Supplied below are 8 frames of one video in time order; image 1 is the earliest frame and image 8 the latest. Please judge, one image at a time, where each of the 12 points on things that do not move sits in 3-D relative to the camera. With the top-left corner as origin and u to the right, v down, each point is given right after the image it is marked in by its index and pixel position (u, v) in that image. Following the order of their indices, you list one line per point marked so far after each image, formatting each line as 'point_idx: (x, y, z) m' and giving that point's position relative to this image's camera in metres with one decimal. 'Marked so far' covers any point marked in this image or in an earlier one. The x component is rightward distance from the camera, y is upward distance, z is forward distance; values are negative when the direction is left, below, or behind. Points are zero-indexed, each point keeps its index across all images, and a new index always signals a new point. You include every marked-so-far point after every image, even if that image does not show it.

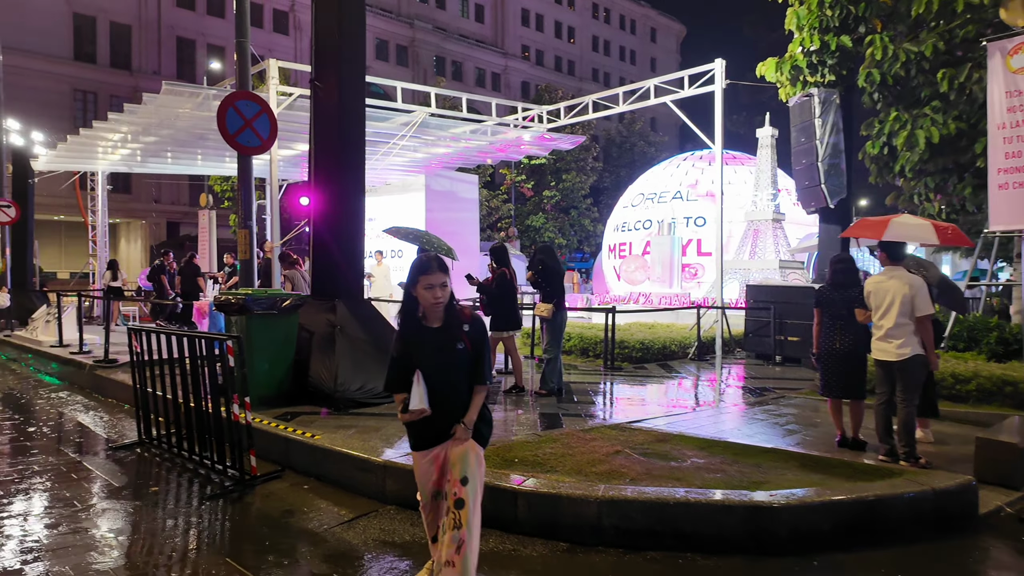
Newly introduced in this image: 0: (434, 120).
0: (-1.4, +2.9, +12.5) m
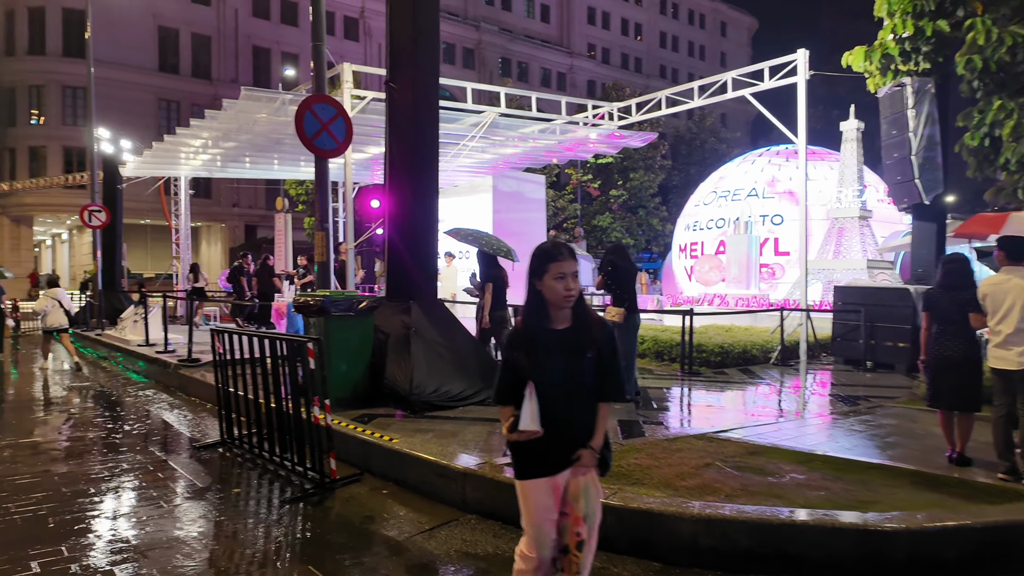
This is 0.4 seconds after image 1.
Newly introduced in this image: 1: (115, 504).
0: (-0.1, +2.9, +12.4) m
1: (-2.4, -1.3, +4.3) m
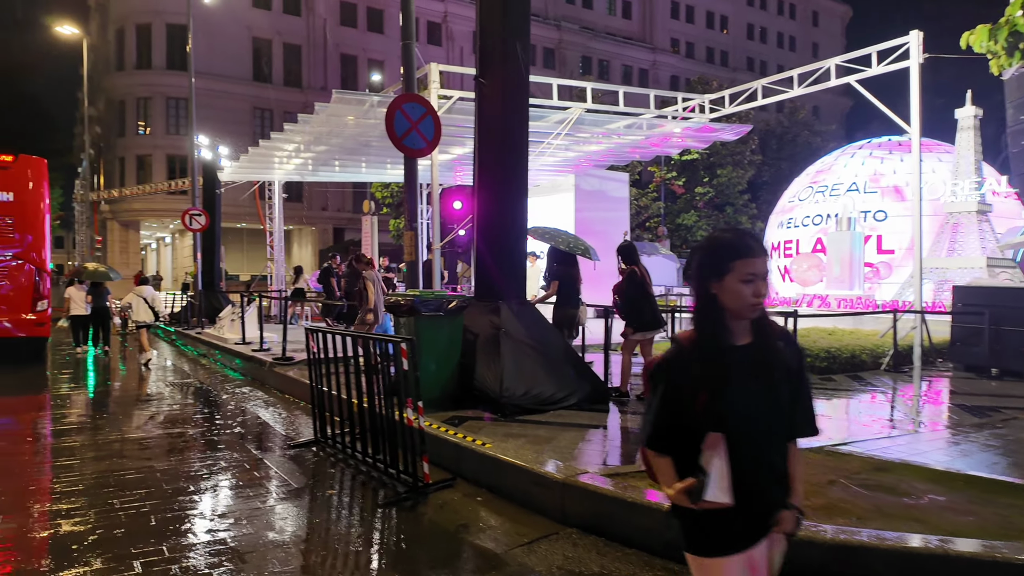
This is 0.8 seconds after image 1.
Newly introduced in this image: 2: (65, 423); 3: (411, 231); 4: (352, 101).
0: (+1.3, +2.9, +12.1) m
1: (-1.8, -1.3, +4.4) m
2: (-4.8, -1.5, +7.7) m
3: (-1.1, +0.6, +7.5) m
4: (-2.8, +3.2, +12.4) m
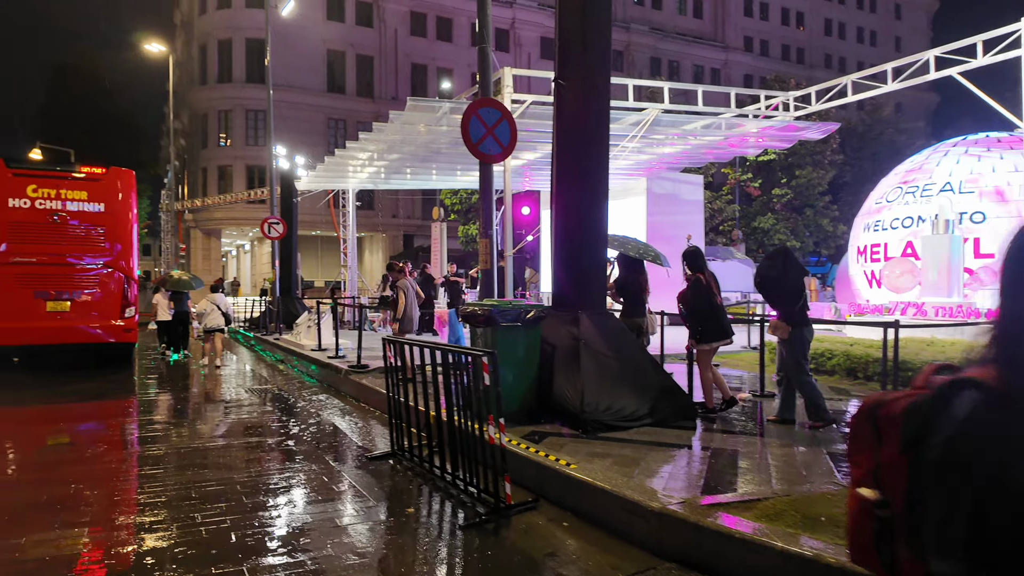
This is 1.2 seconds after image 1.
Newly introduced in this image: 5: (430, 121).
0: (+2.5, +2.8, +11.8) m
1: (-1.3, -1.4, +4.3) m
2: (-4.0, -1.5, +7.9) m
3: (-0.3, +0.5, +7.3) m
4: (-1.5, +3.1, +12.4) m
5: (-1.6, +3.1, +13.0) m
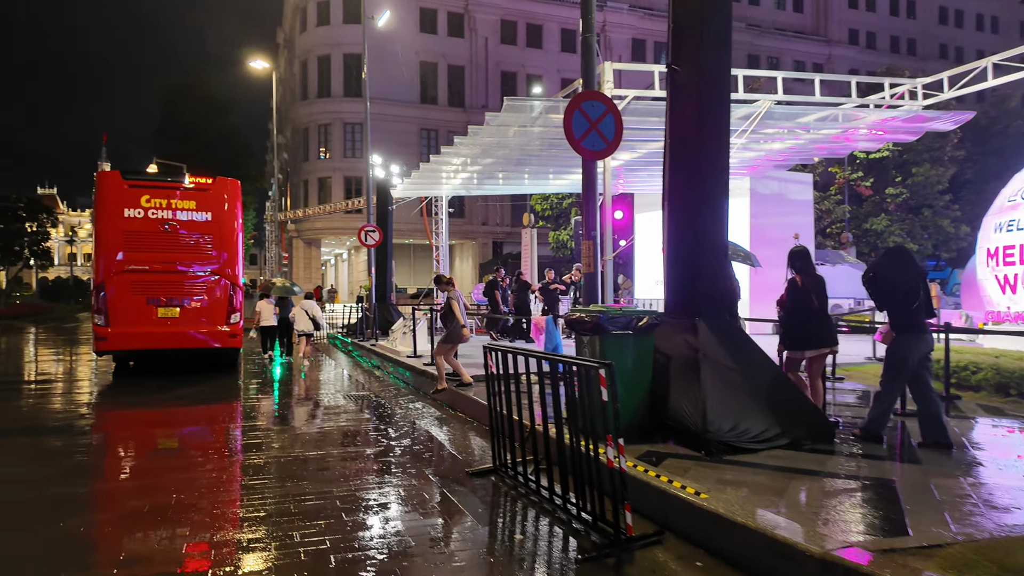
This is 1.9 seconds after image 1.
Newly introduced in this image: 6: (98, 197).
0: (+4.1, +2.7, +11.0) m
1: (-0.7, -1.4, +4.0) m
2: (-2.9, -1.6, +7.9) m
3: (+0.7, +0.5, +6.9) m
4: (+0.1, +3.0, +12.2) m
5: (+0.1, +2.9, +12.7) m
6: (-7.1, +1.6, +12.3) m
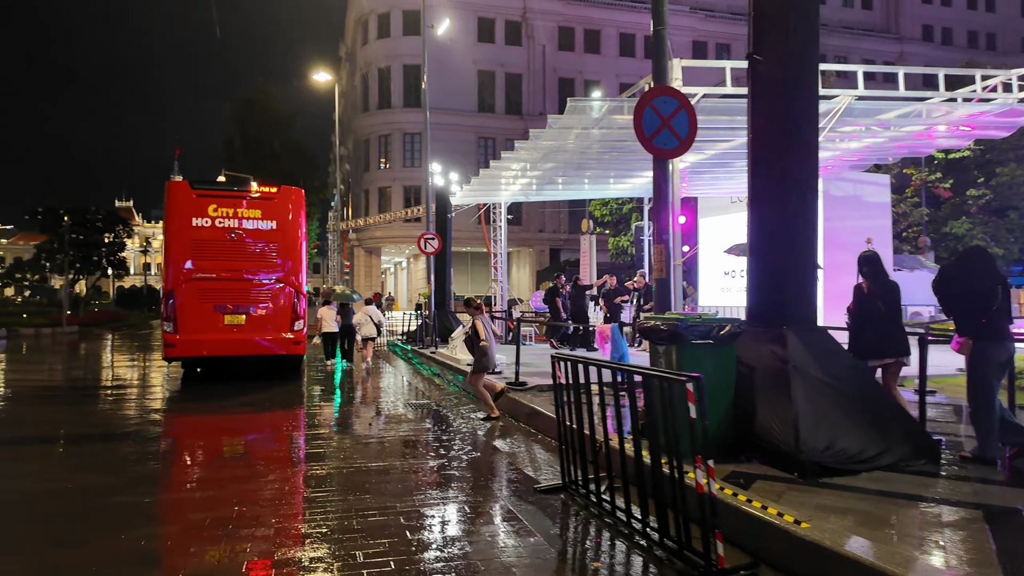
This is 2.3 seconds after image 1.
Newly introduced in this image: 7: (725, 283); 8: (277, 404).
0: (+5.0, +2.6, +10.4) m
1: (-0.3, -1.4, +3.8) m
2: (-2.1, -1.7, +7.8) m
3: (+1.4, +0.4, +6.5) m
4: (+1.2, +2.9, +11.9) m
5: (+1.2, +2.8, +12.4) m
6: (-6.0, +1.4, +12.6) m
7: (+5.2, +0.1, +17.5) m
8: (-3.7, -1.8, +11.3) m
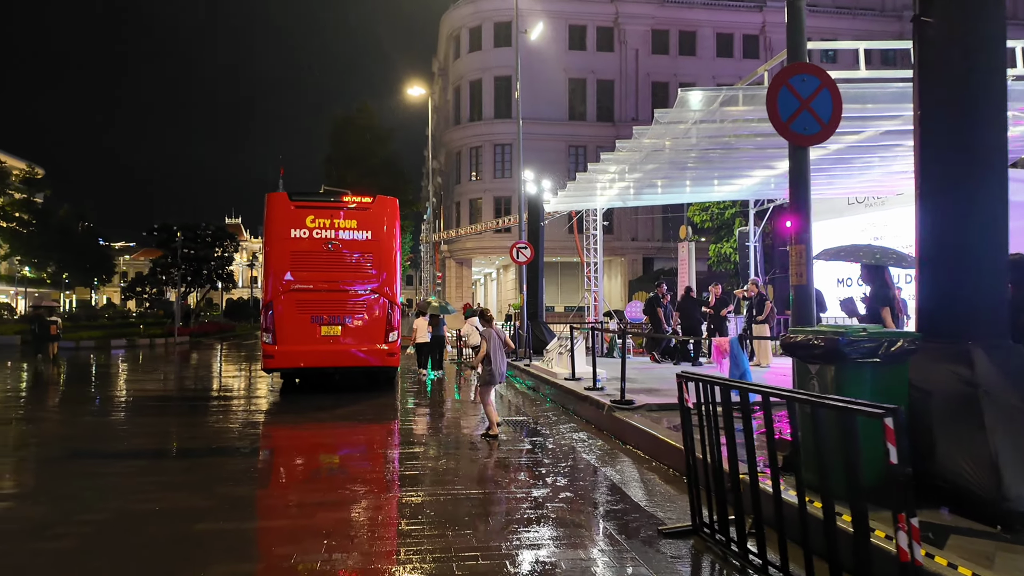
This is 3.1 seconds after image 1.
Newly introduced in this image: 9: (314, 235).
0: (+6.3, +2.5, +9.1) m
1: (+0.3, -1.5, +3.1) m
2: (-1.0, -1.8, +7.4) m
3: (+2.3, +0.3, +5.7) m
4: (+2.7, +2.8, +11.1) m
5: (+2.9, +2.7, +11.6) m
6: (-4.3, +1.2, +12.7) m
7: (+7.4, -0.1, +16.1) m
8: (-2.2, -2.0, +11.1) m
9: (-3.5, +0.9, +12.7) m
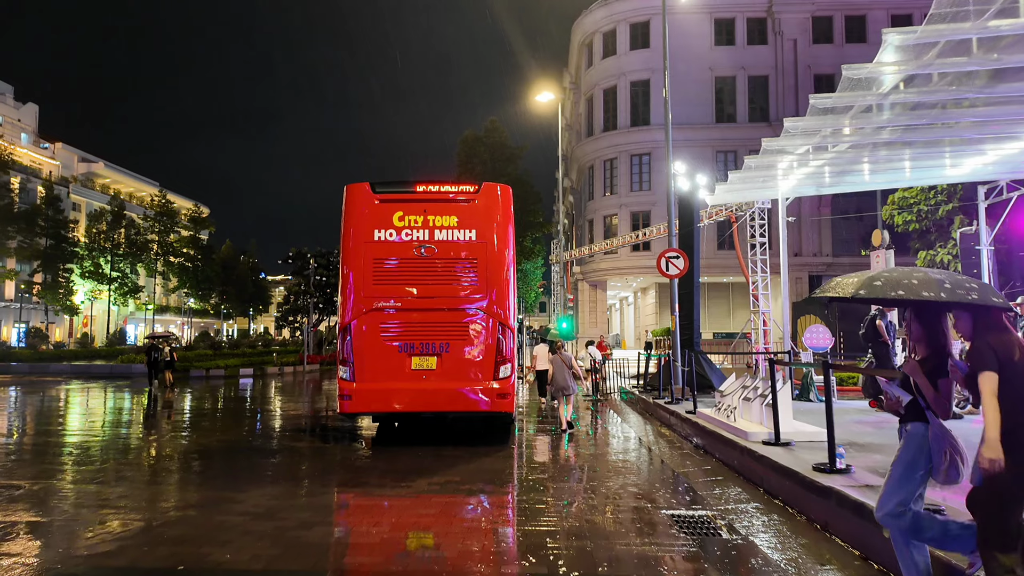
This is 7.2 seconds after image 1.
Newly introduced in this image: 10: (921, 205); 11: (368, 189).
0: (+7.5, +2.5, +4.4) m
1: (+0.5, -1.3, -0.5) m
2: (0.0, -1.8, +4.0) m
3: (+2.9, +0.4, +1.8) m
4: (+4.3, +2.7, +7.0) m
5: (+4.6, +2.5, +7.6) m
6: (-2.3, +1.0, +9.9) m
7: (+9.9, -0.3, +11.0) m
8: (-0.4, -2.2, +7.8) m
9: (-1.5, +0.7, +9.7) m
10: (+10.3, +2.1, +18.0) m
11: (-2.0, +1.4, +9.9) m
